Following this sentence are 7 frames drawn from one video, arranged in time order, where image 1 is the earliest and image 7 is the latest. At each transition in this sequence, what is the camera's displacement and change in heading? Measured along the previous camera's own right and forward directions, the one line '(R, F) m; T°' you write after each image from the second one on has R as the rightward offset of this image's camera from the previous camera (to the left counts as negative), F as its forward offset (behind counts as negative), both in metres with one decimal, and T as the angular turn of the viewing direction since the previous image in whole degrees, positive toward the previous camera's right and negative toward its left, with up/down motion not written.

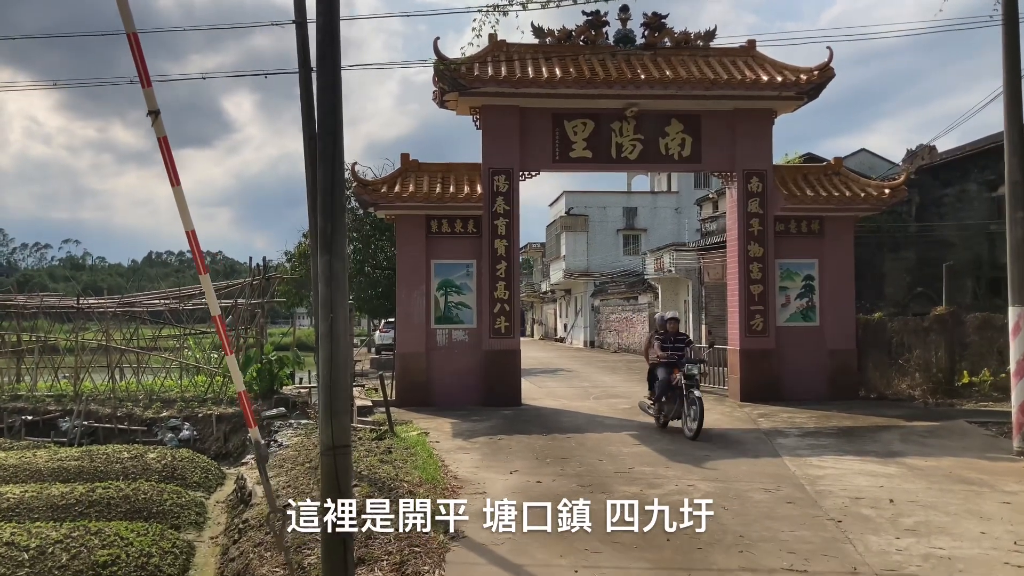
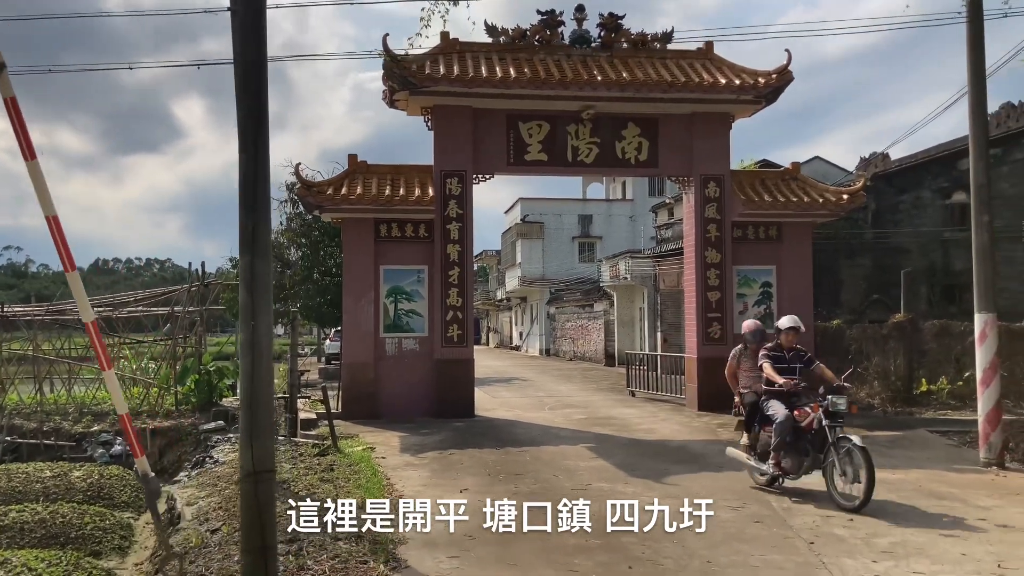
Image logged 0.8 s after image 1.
(0.0, +0.4) m; +3°
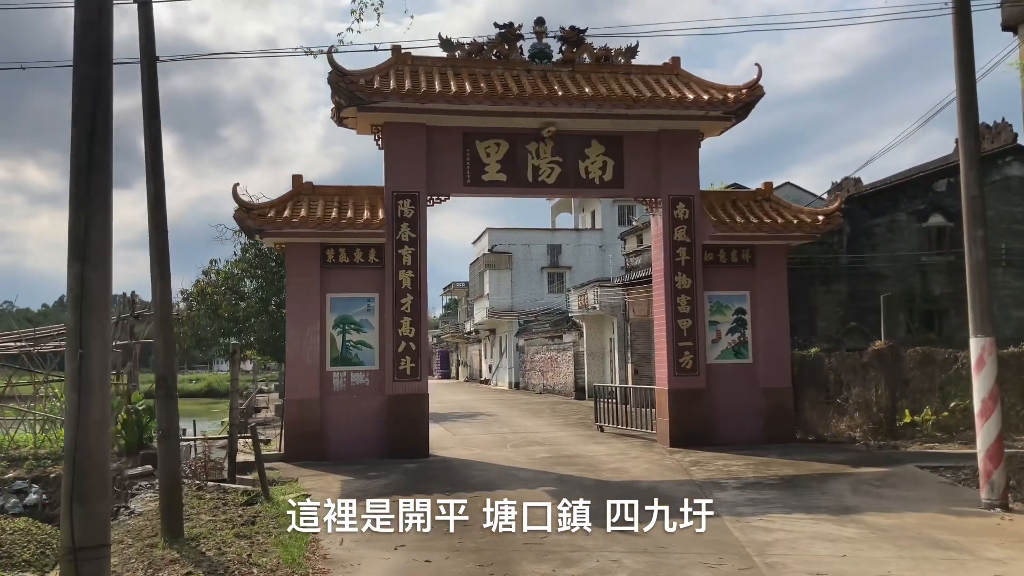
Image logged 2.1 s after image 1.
(+0.2, +0.7) m; +2°
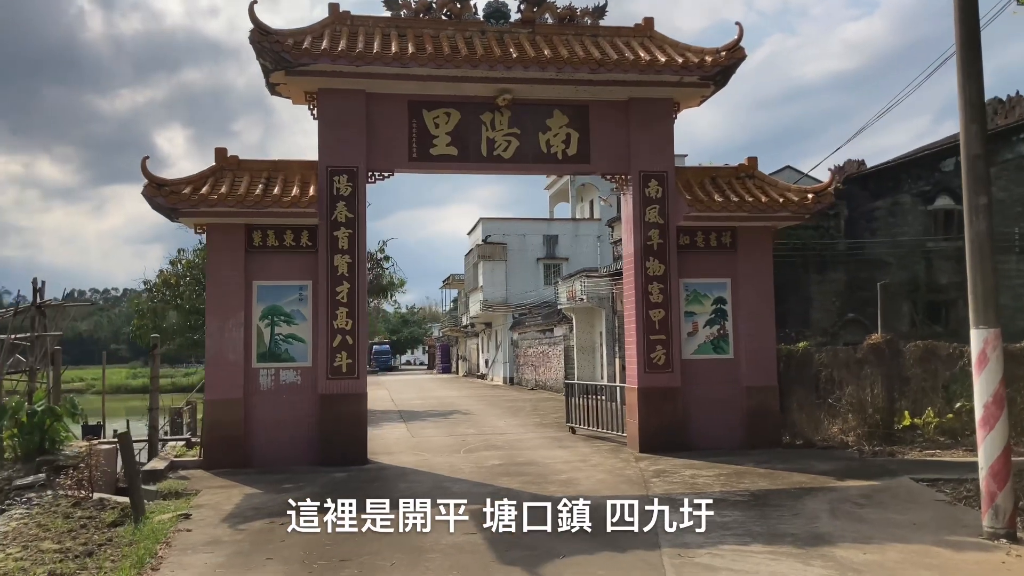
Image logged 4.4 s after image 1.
(+0.6, +1.0) m; -1°
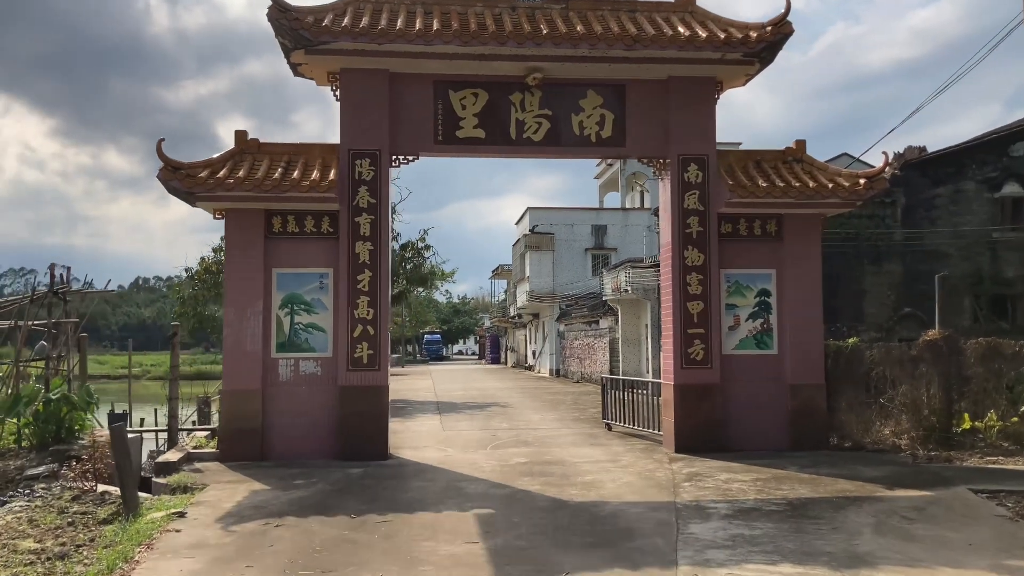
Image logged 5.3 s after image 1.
(+0.2, +0.4) m; -3°
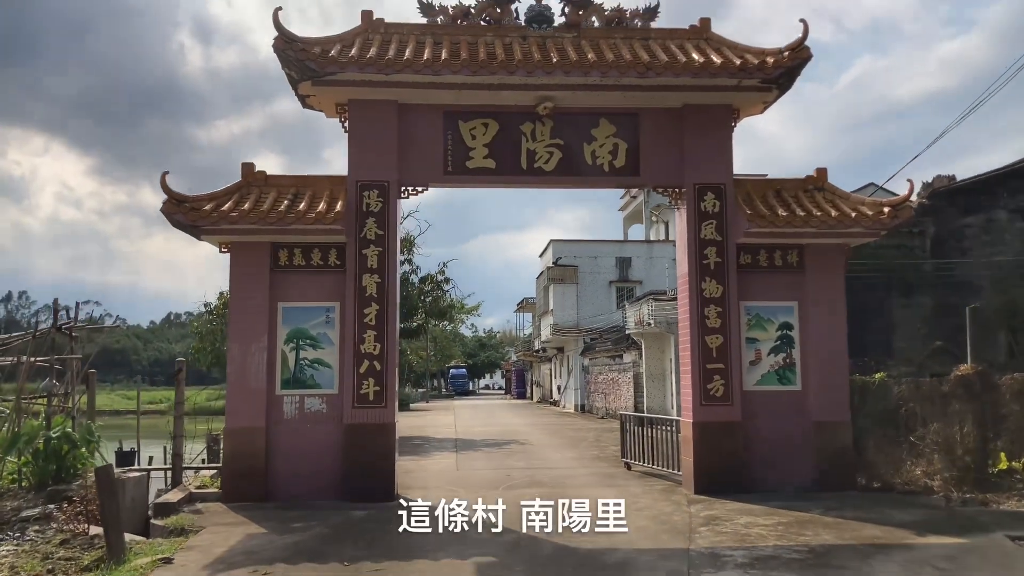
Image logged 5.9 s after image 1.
(+0.2, +0.2) m; -2°
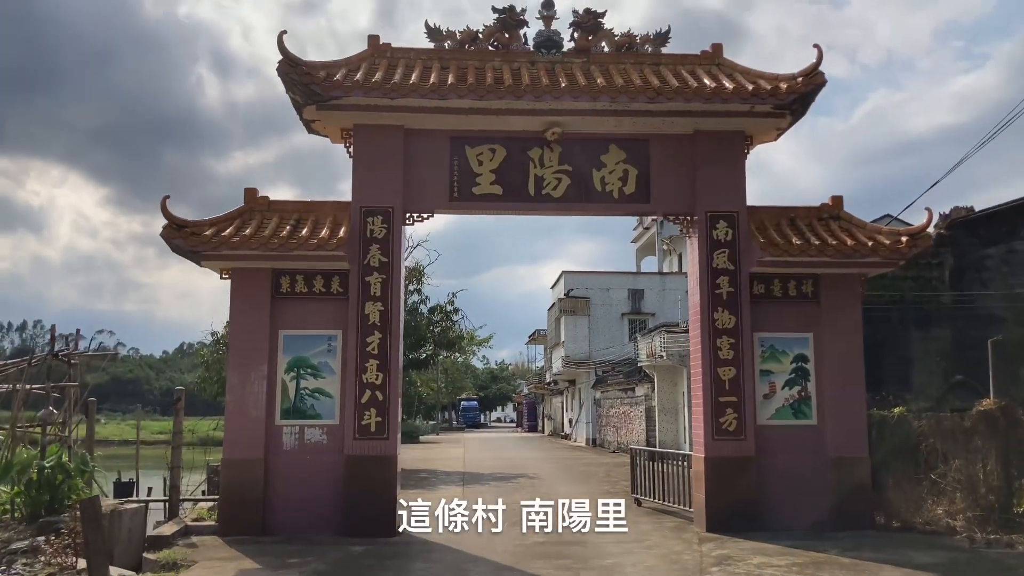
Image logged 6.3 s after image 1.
(+0.1, +0.2) m; -1°
